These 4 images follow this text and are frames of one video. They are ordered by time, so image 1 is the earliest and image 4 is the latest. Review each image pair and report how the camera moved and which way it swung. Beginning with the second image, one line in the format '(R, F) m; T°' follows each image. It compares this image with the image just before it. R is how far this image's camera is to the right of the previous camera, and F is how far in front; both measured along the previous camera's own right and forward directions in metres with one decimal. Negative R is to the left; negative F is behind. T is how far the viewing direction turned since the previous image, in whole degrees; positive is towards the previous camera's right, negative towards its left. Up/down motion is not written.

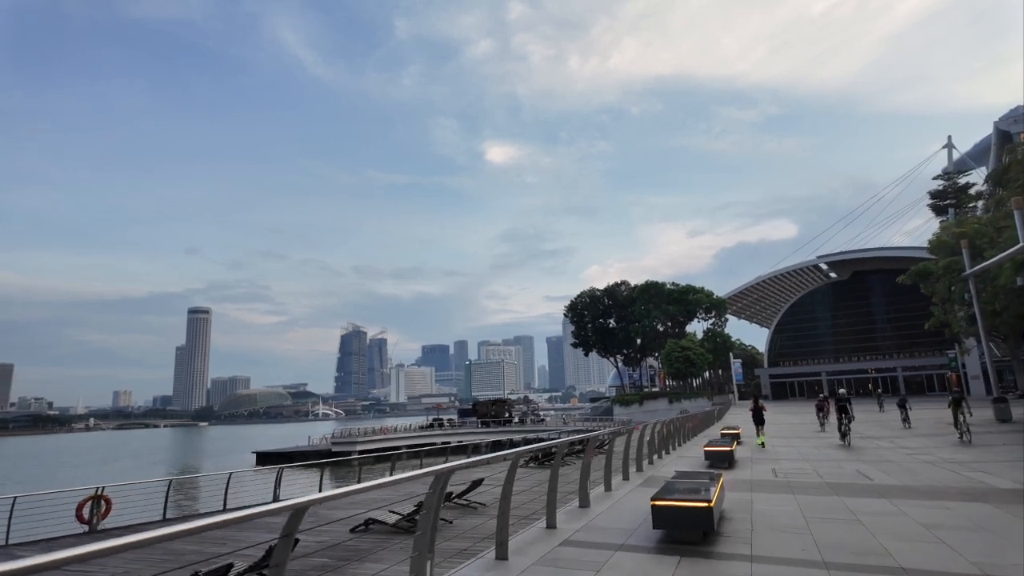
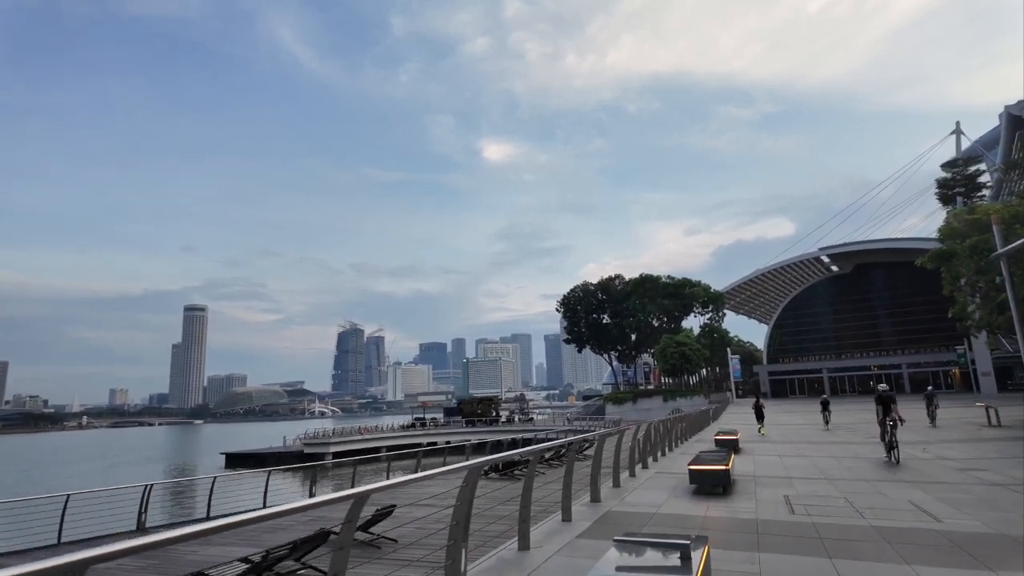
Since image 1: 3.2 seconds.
(+0.6, +1.5) m; 0°
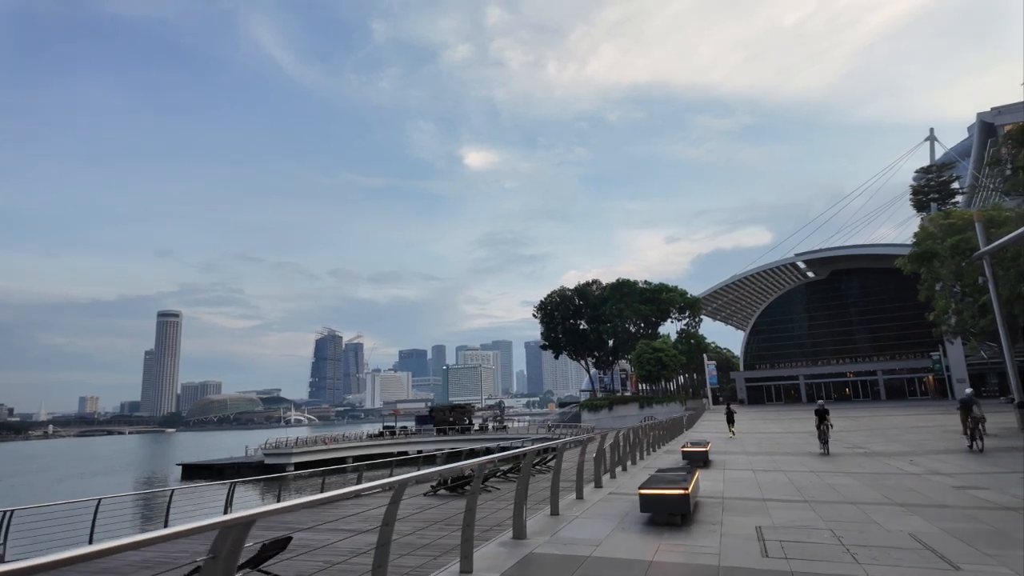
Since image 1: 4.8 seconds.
(+0.4, +0.7) m; +2°
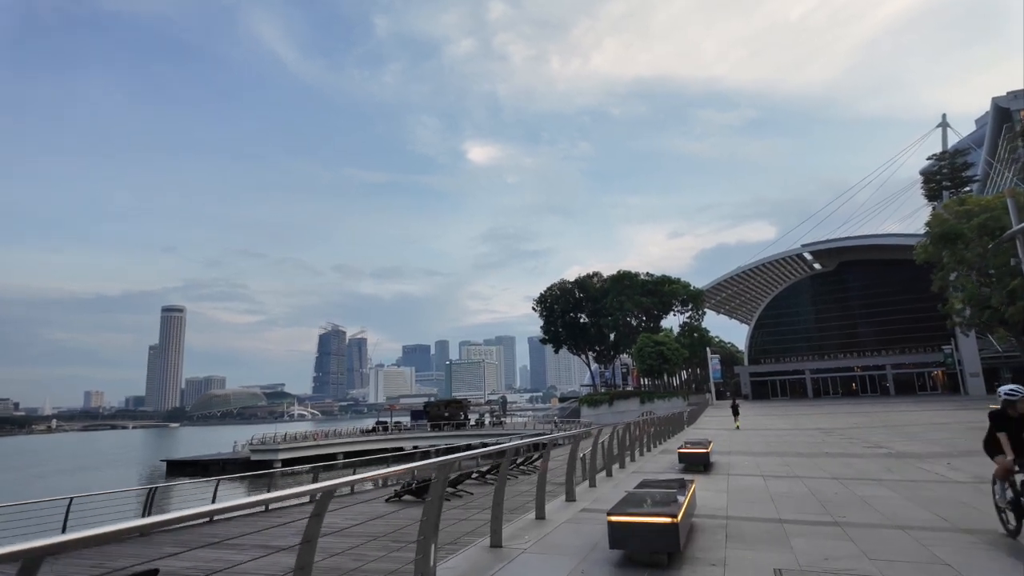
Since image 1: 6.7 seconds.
(+0.3, +0.9) m; 0°
